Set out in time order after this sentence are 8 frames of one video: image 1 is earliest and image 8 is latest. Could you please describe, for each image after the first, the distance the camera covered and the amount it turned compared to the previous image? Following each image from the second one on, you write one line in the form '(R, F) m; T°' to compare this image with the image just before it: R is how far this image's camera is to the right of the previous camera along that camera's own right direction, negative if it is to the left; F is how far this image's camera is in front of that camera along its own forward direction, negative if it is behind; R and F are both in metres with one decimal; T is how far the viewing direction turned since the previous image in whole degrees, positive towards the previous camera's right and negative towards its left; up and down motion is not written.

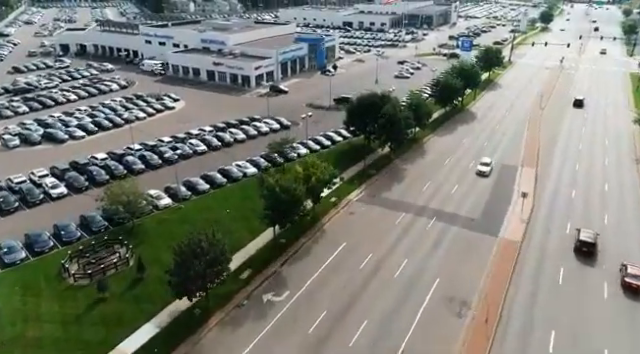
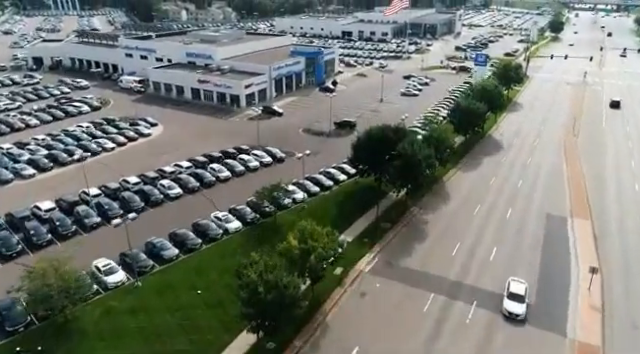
(-0.2, +8.6) m; 0°
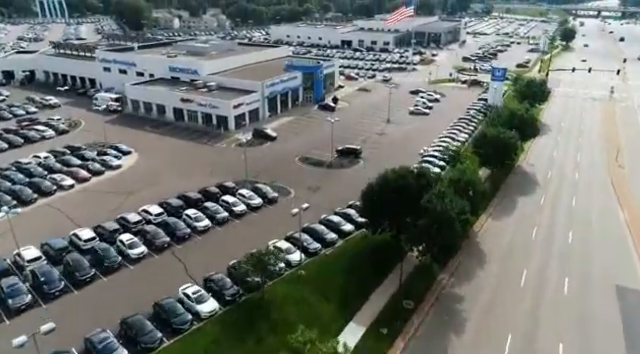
(-0.2, +8.1) m; 0°
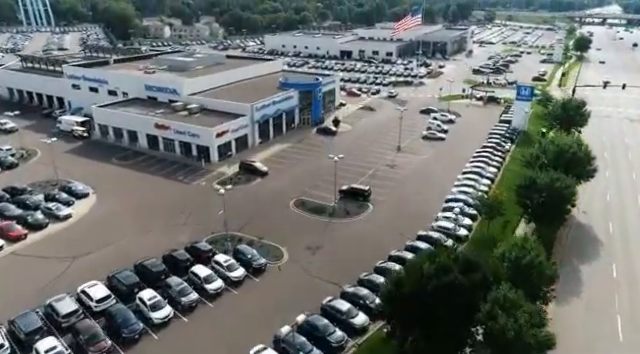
(-0.2, +9.2) m; 0°
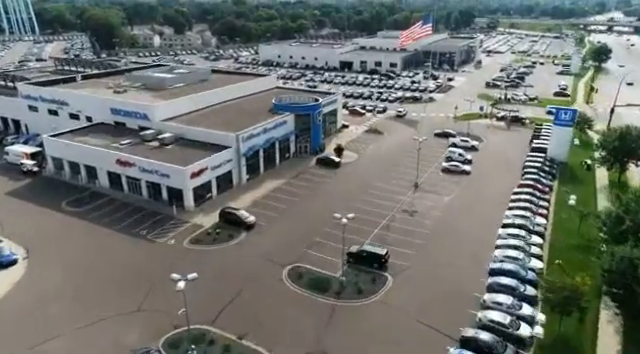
(-0.3, +9.7) m; 0°
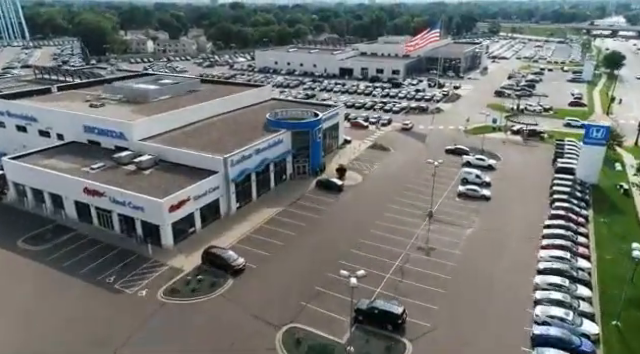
(-0.2, +5.7) m; 0°
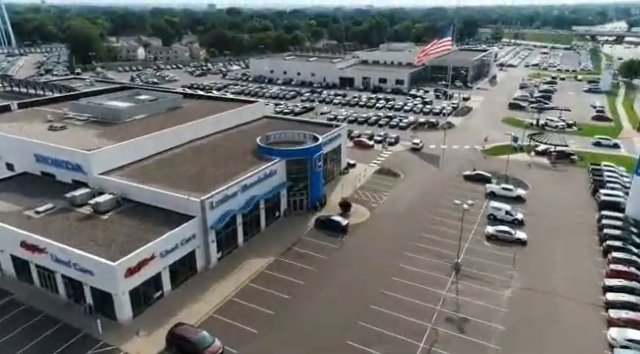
(-0.2, +7.5) m; 0°
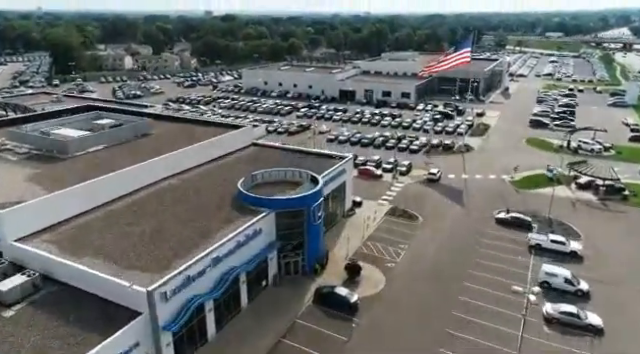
(-0.2, +9.4) m; 0°
